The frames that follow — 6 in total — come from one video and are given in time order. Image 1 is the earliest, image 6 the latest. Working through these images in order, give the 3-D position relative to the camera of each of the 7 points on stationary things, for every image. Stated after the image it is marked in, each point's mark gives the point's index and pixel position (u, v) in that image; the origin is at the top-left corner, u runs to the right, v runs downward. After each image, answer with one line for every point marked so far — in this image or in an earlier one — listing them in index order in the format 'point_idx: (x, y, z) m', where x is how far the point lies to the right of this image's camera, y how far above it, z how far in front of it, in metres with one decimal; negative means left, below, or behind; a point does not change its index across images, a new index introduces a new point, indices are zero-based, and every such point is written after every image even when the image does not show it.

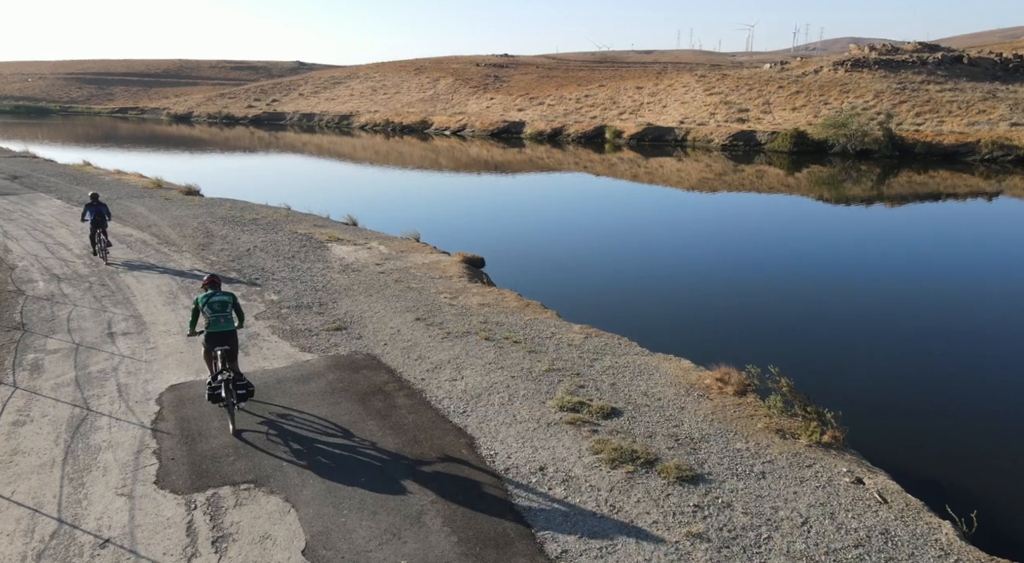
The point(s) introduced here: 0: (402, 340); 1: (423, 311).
0: (-1.9, -1.0, +12.2) m
1: (-1.8, -0.6, +14.0) m
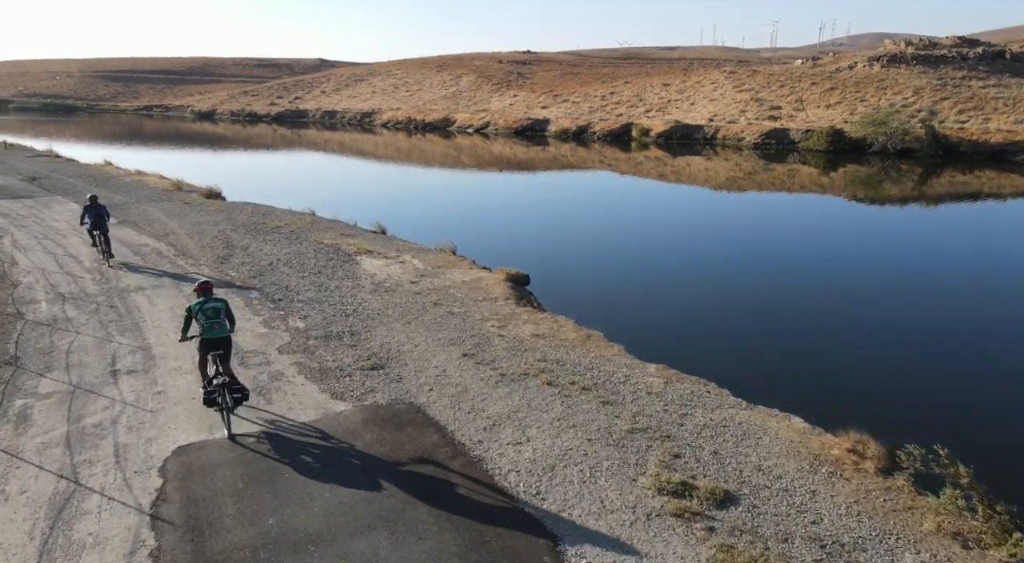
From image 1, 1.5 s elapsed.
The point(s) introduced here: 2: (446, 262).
0: (-0.9, -1.5, +10.4) m
1: (-0.7, -1.1, +12.2) m
2: (-1.8, +0.5, +18.8) m
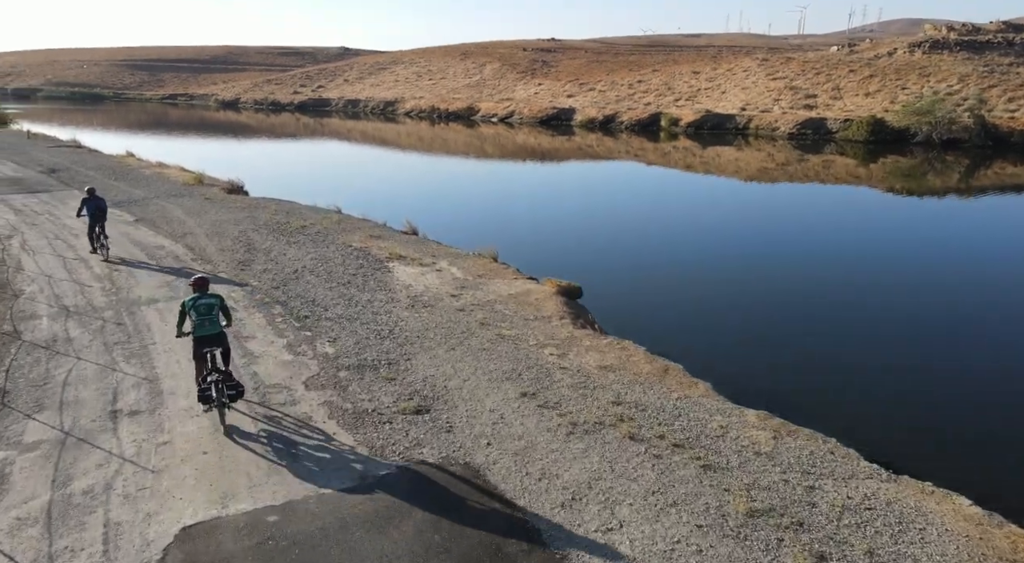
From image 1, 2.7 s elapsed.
0: (0.0, -1.9, +8.6) m
1: (+0.2, -1.5, +10.3) m
2: (-0.6, +0.3, +17.0) m
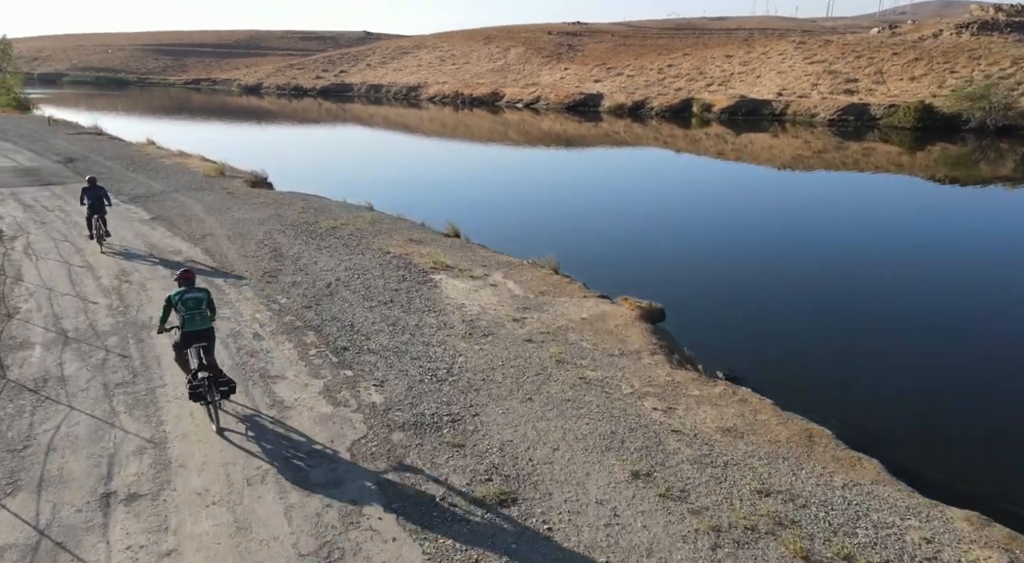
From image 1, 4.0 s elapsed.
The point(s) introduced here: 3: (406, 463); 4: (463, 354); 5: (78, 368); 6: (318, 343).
0: (+1.1, -2.4, +6.3) m
1: (+1.4, -1.9, +8.0) m
2: (+0.8, -0.1, +14.6) m
3: (-1.2, -2.0, +7.8) m
4: (-0.8, -1.1, +11.0) m
5: (-6.6, -1.3, +10.7) m
6: (-3.2, -1.0, +11.5) m
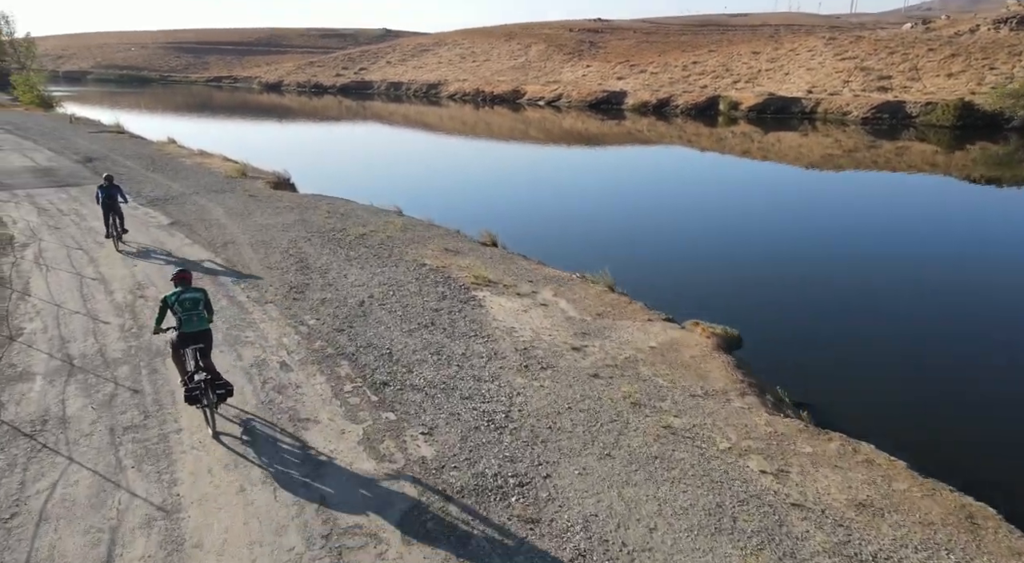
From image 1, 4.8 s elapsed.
0: (+1.9, -2.8, +4.7) m
1: (+2.2, -2.3, +6.5) m
2: (+1.8, -0.5, +13.1) m
3: (-0.4, -2.4, +6.3) m
4: (+0.1, -1.5, +9.5) m
5: (-5.7, -1.6, +9.3) m
6: (-2.3, -1.4, +10.1) m
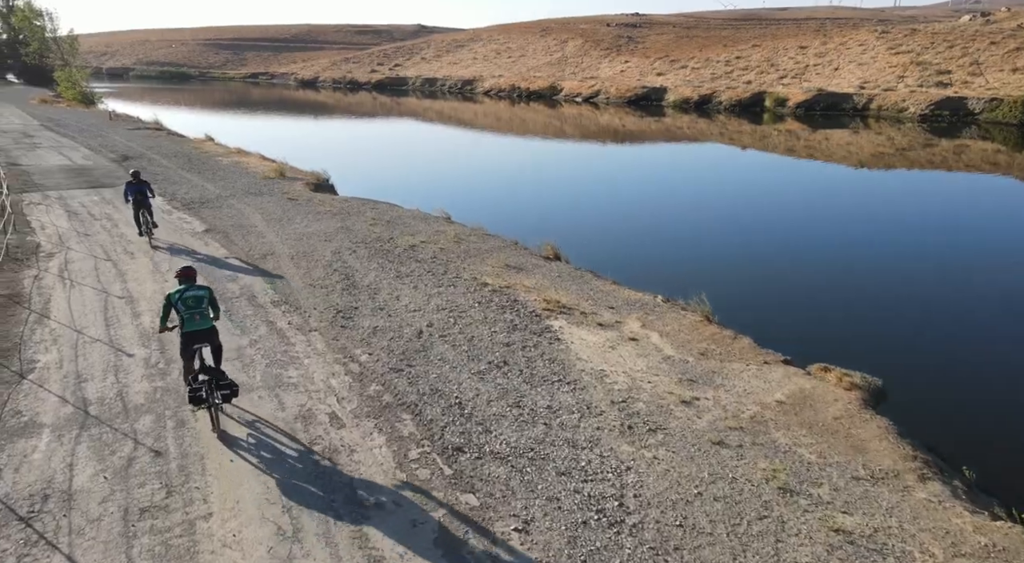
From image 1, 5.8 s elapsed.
0: (+2.8, -3.4, +2.7) m
1: (+3.3, -2.9, +4.4) m
2: (+3.1, -1.0, +11.0) m
3: (+0.7, -2.9, +4.4) m
4: (+1.3, -2.0, +7.6) m
5: (-4.6, -2.1, +7.6) m
6: (-1.1, -1.8, +8.2) m
